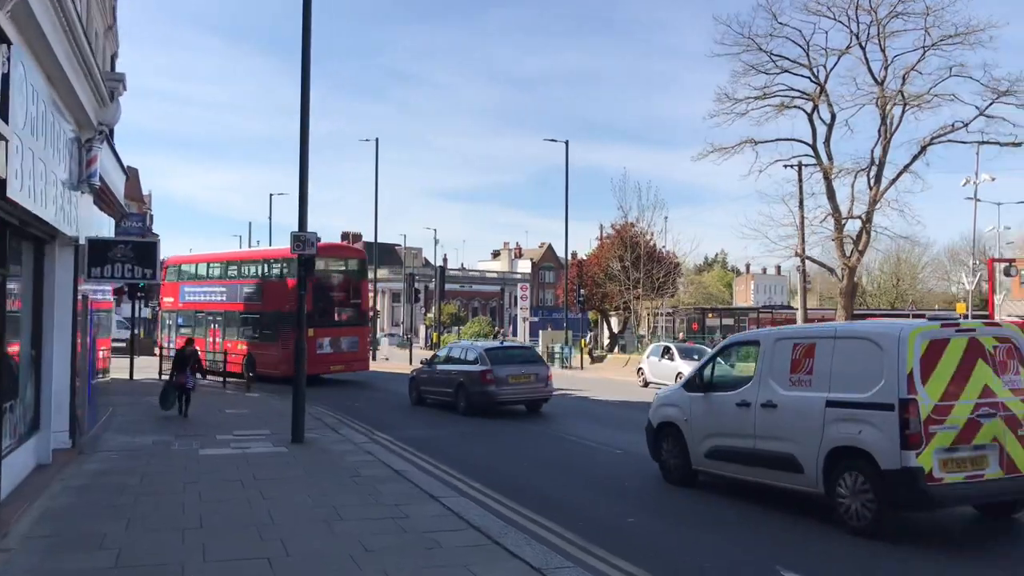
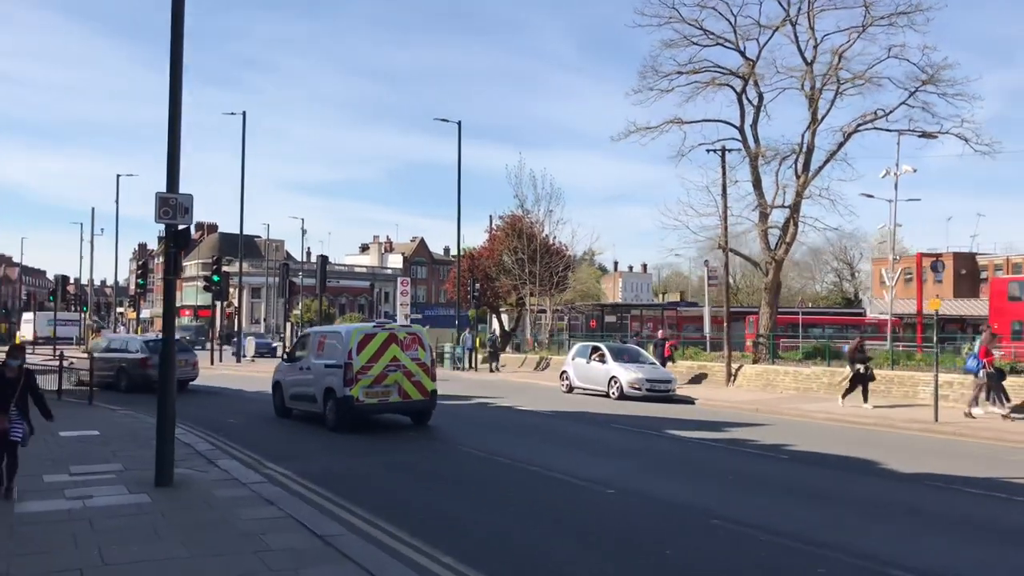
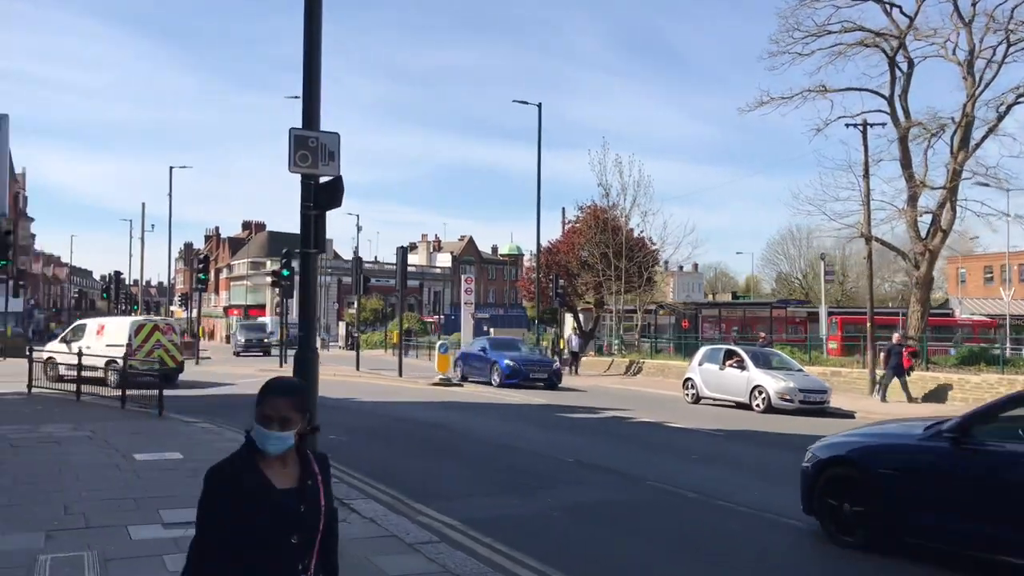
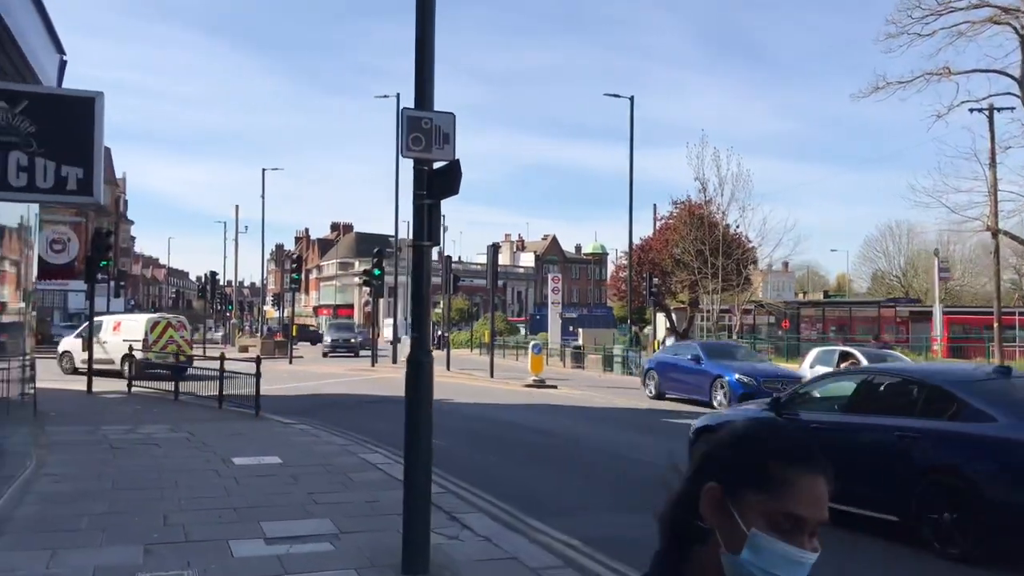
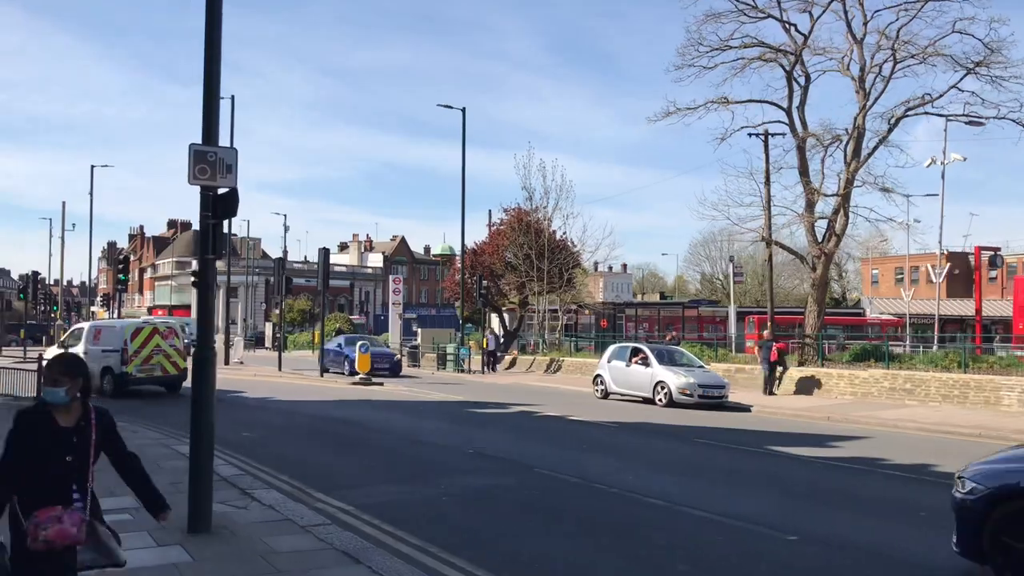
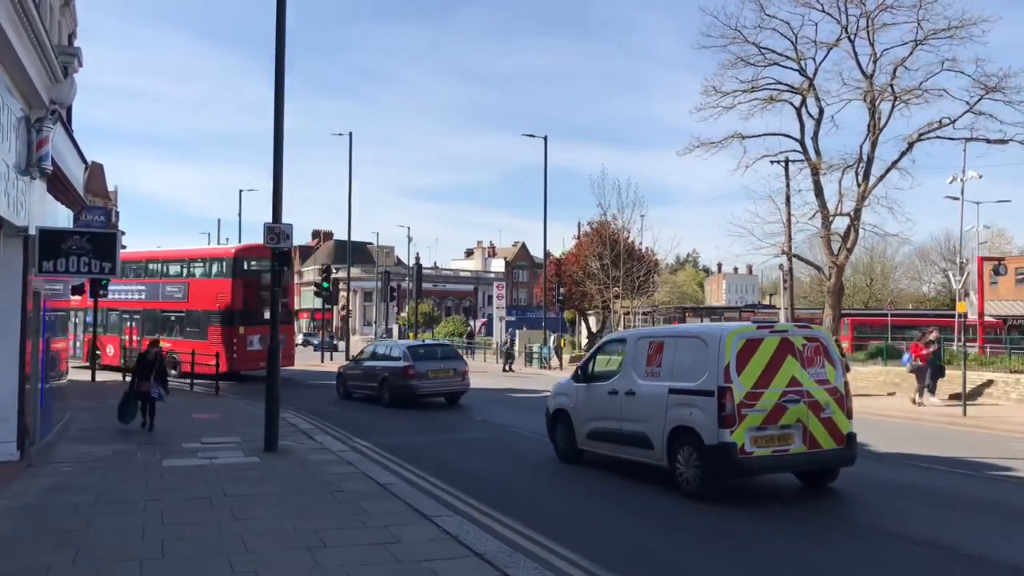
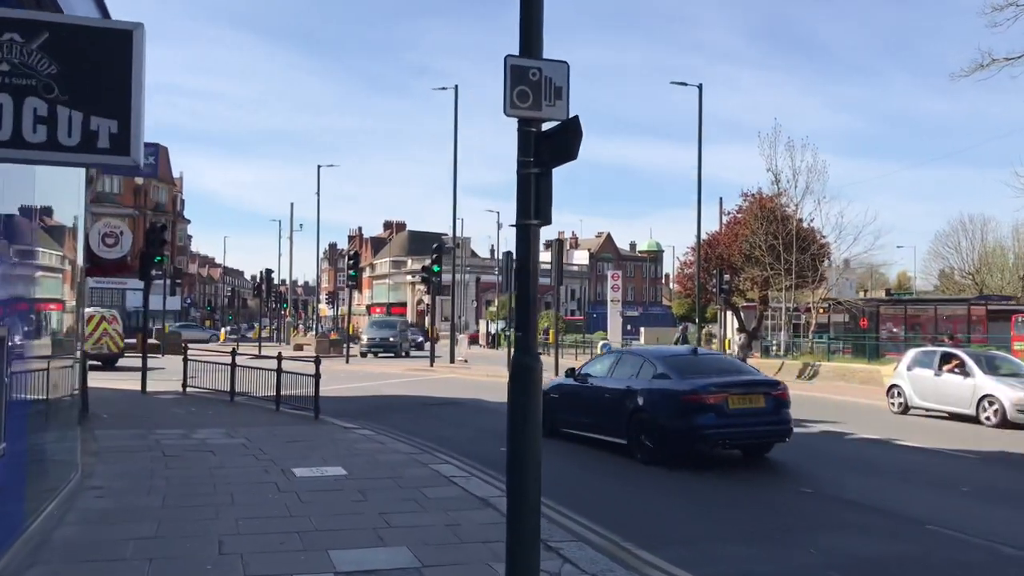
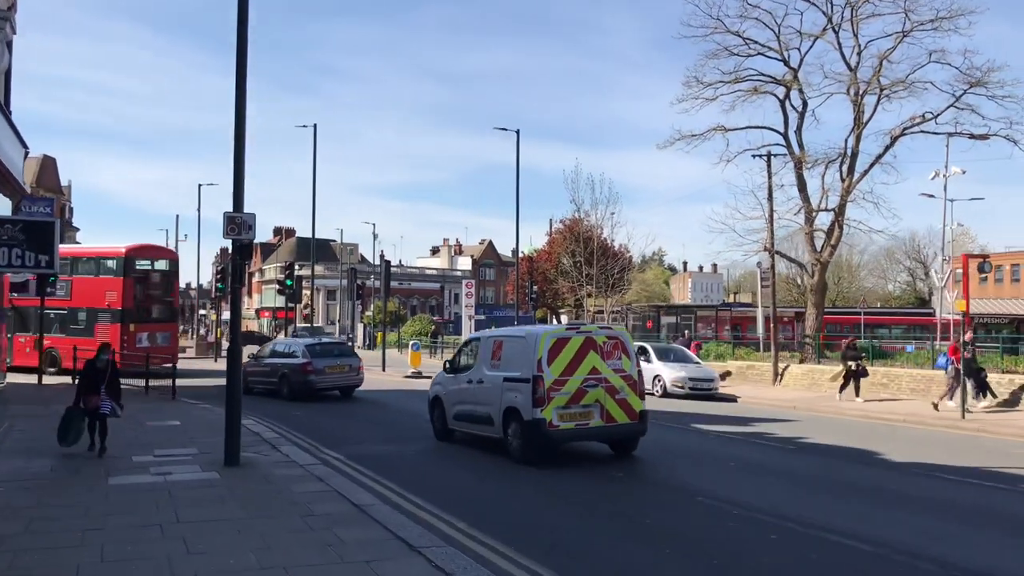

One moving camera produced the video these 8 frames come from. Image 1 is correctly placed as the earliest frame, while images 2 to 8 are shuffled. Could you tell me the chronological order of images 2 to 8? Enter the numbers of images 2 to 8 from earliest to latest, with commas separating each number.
6, 8, 2, 5, 3, 4, 7
